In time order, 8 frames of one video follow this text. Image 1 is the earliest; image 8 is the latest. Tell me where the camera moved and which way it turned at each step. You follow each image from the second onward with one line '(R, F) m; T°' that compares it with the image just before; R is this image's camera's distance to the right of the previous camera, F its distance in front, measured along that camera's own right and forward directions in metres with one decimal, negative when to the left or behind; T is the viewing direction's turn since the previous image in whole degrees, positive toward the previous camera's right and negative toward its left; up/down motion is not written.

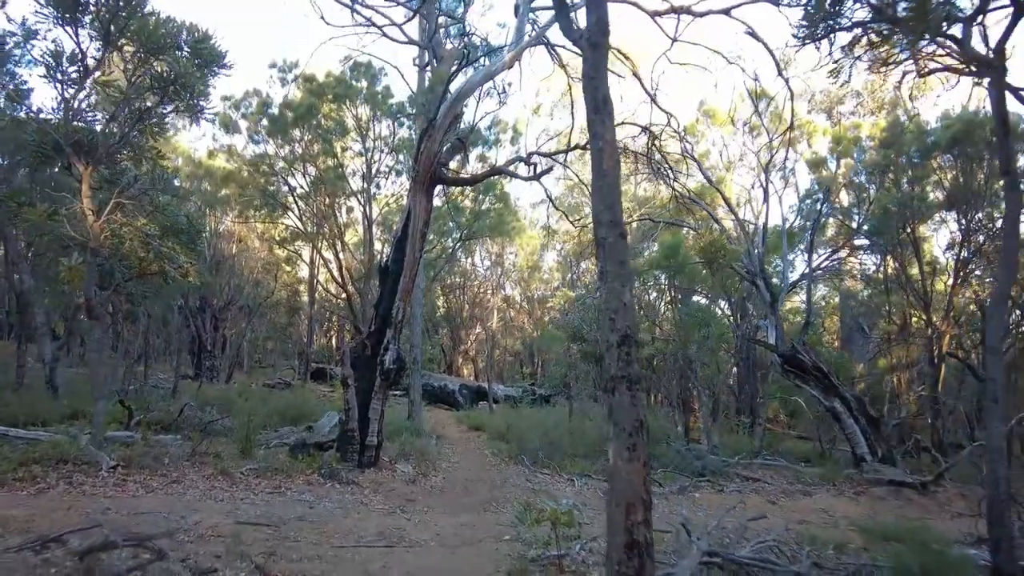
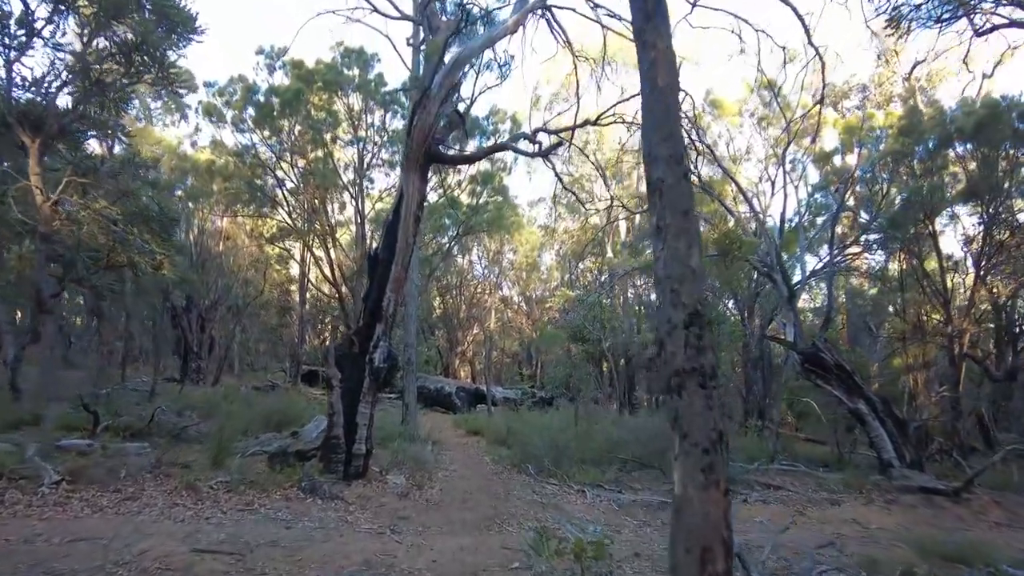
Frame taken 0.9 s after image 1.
(-0.1, +0.9) m; 0°
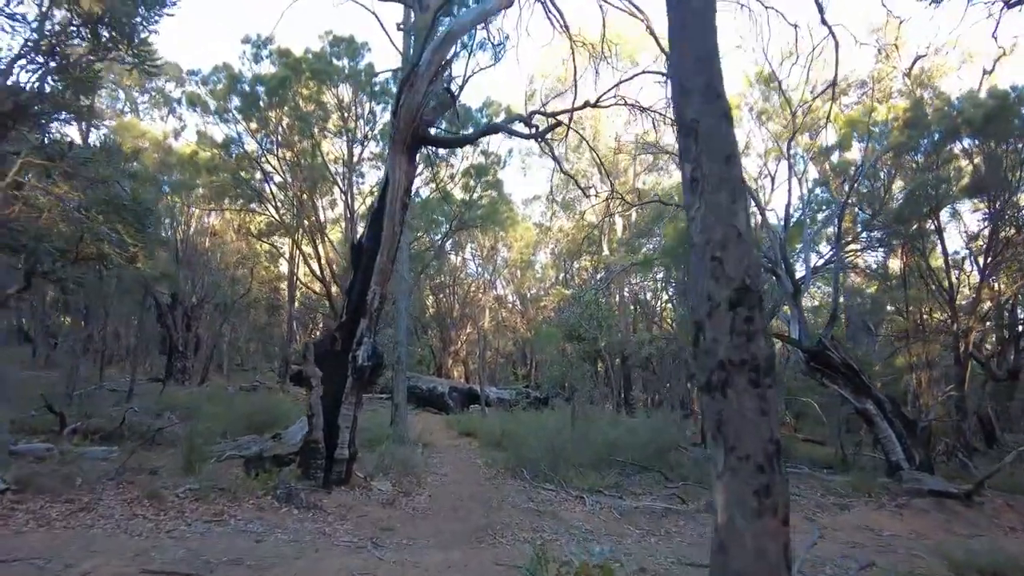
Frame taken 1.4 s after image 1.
(0.0, +0.5) m; 0°
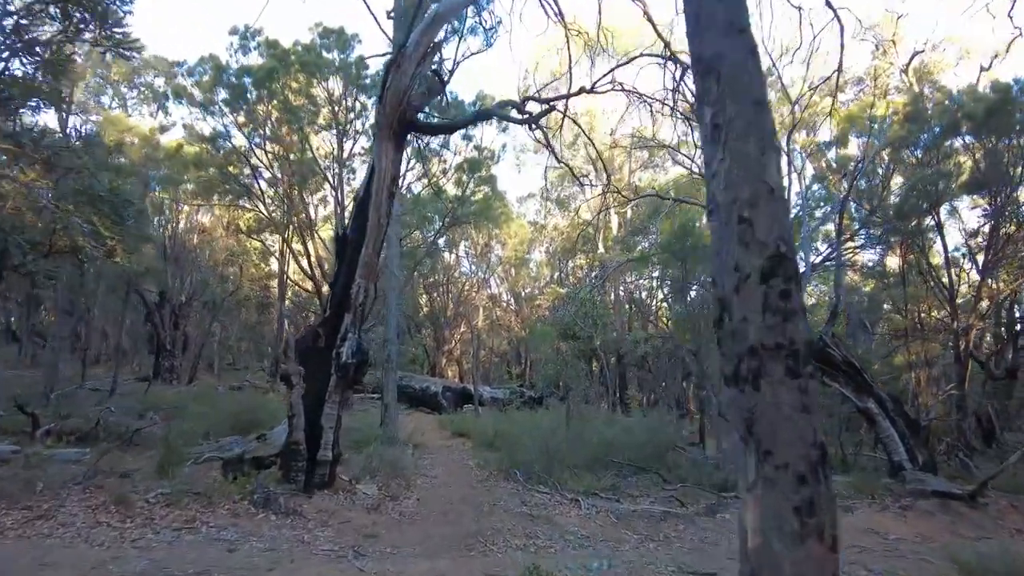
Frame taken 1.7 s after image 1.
(0.0, +0.3) m; 0°
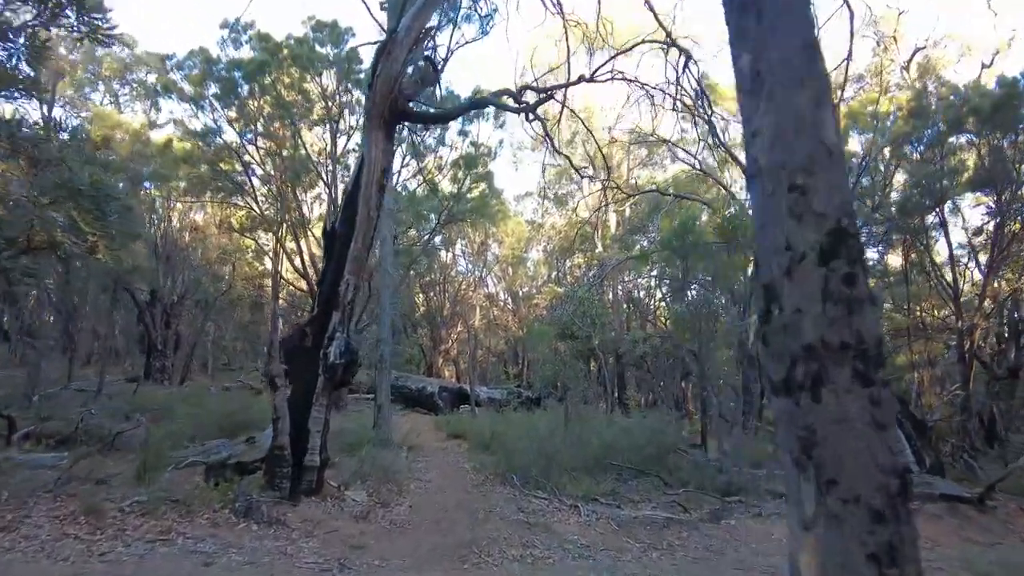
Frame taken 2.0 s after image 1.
(0.0, +0.3) m; 0°
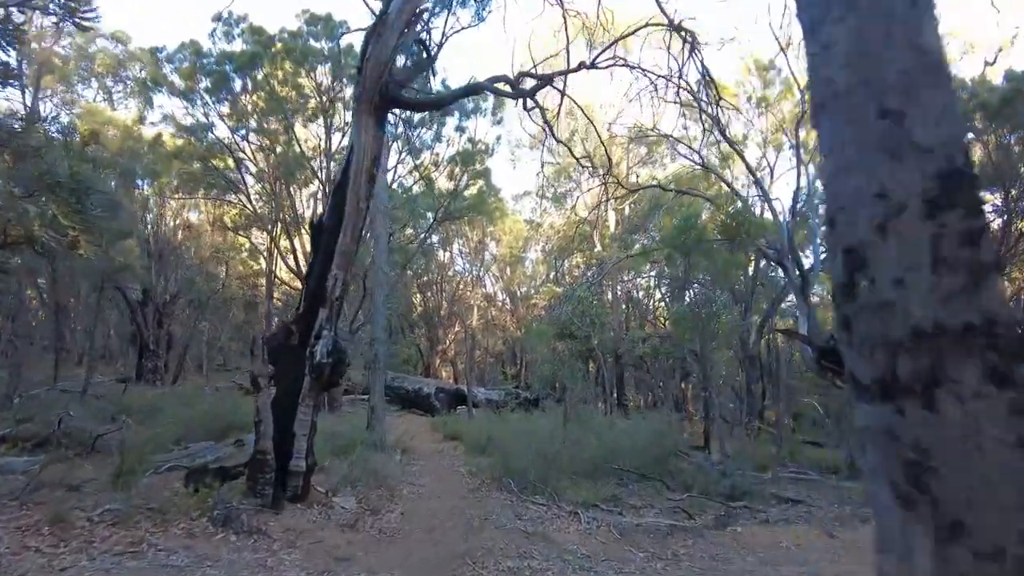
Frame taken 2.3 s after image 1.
(0.0, +0.3) m; 0°
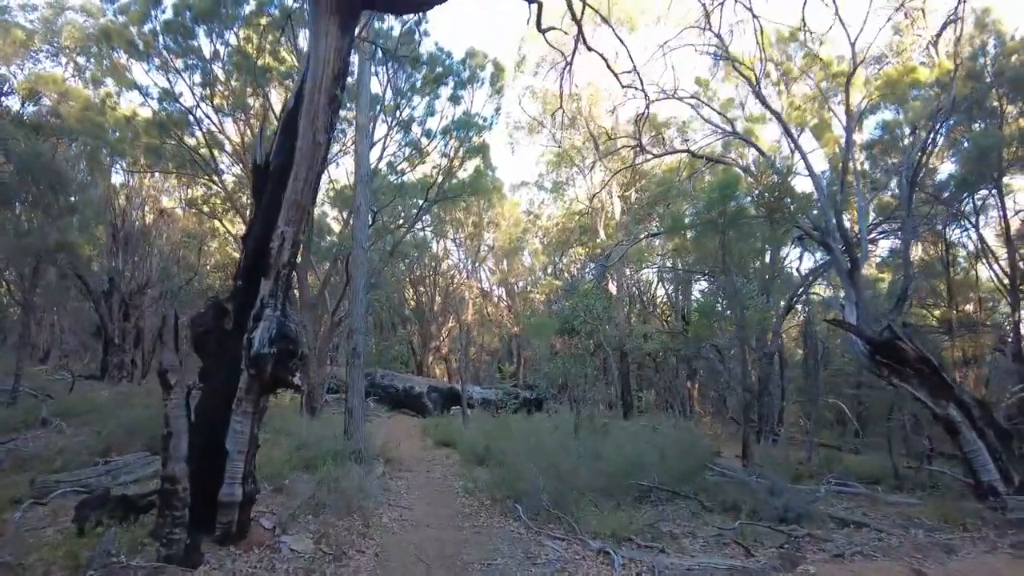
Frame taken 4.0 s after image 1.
(-0.1, +1.7) m; 0°
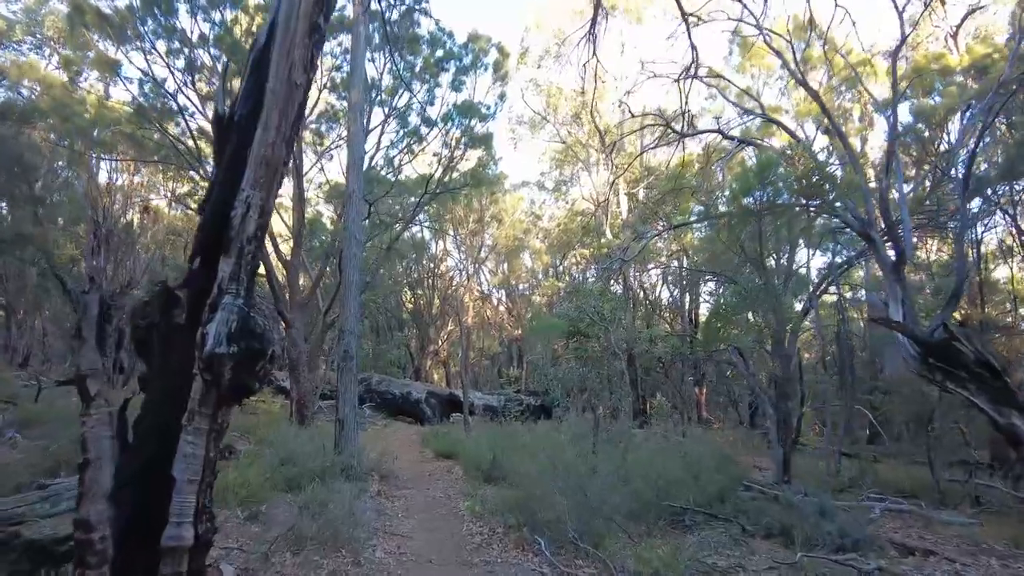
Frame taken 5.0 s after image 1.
(-0.2, +1.1) m; 0°
